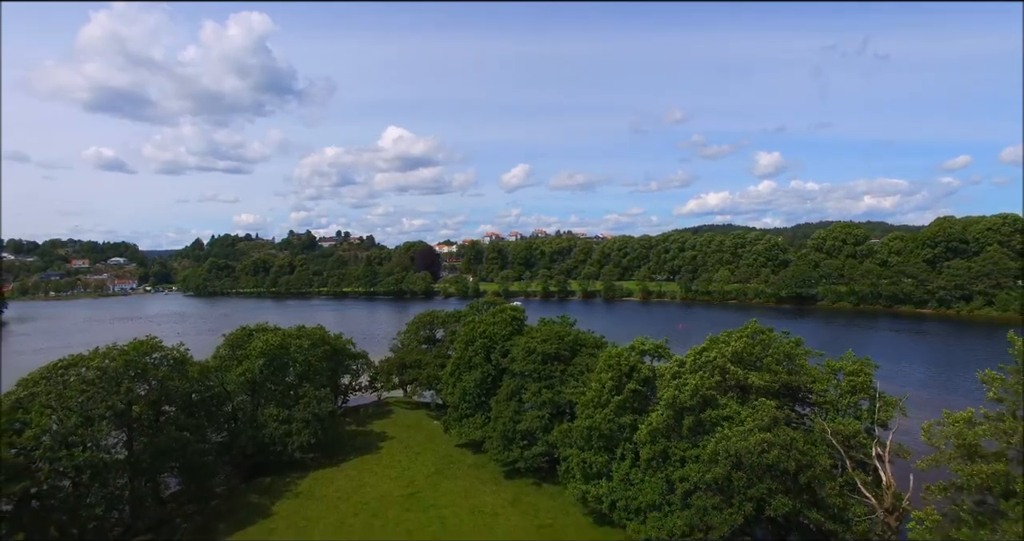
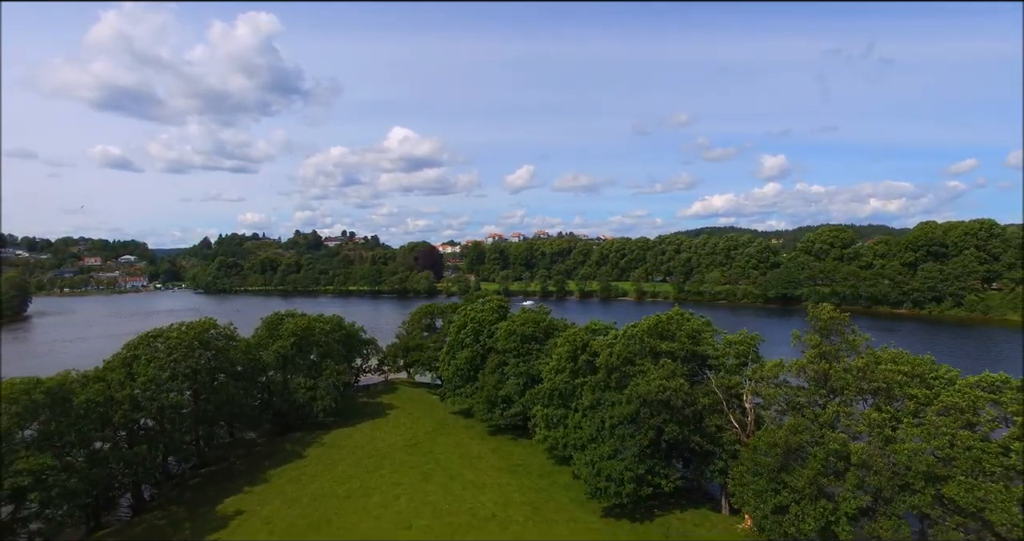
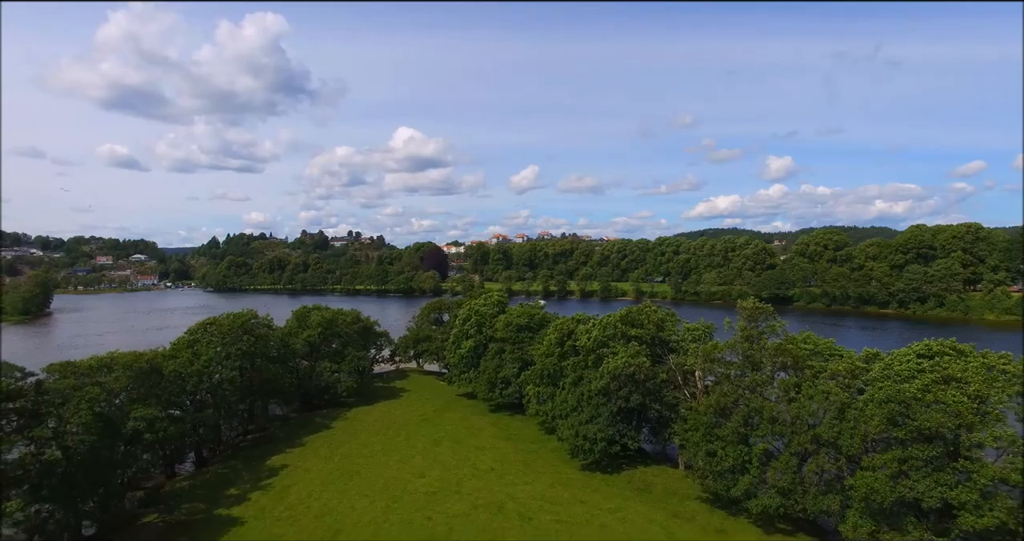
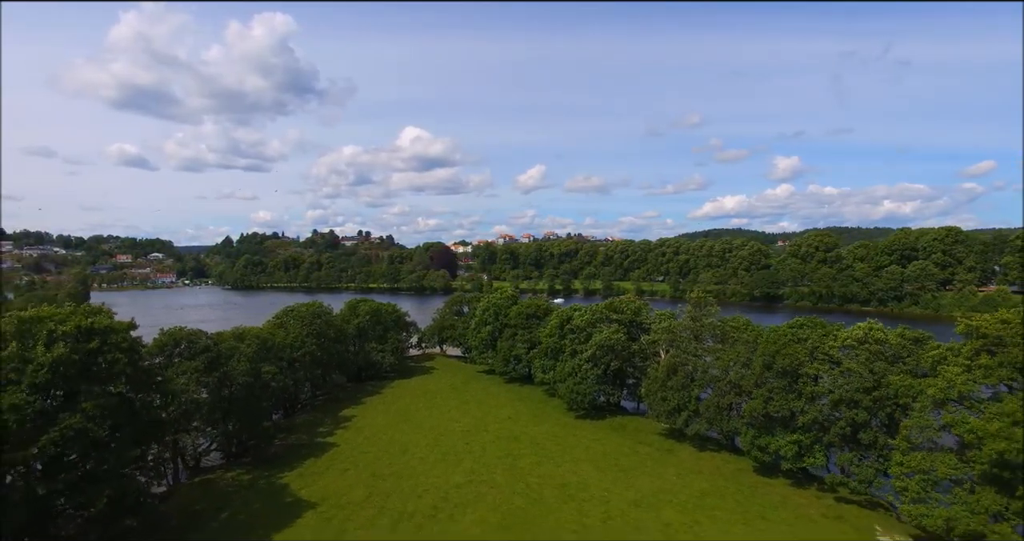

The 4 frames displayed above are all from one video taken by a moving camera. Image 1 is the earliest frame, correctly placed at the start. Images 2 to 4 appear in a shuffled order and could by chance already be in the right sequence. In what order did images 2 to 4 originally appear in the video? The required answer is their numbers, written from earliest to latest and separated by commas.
2, 3, 4
